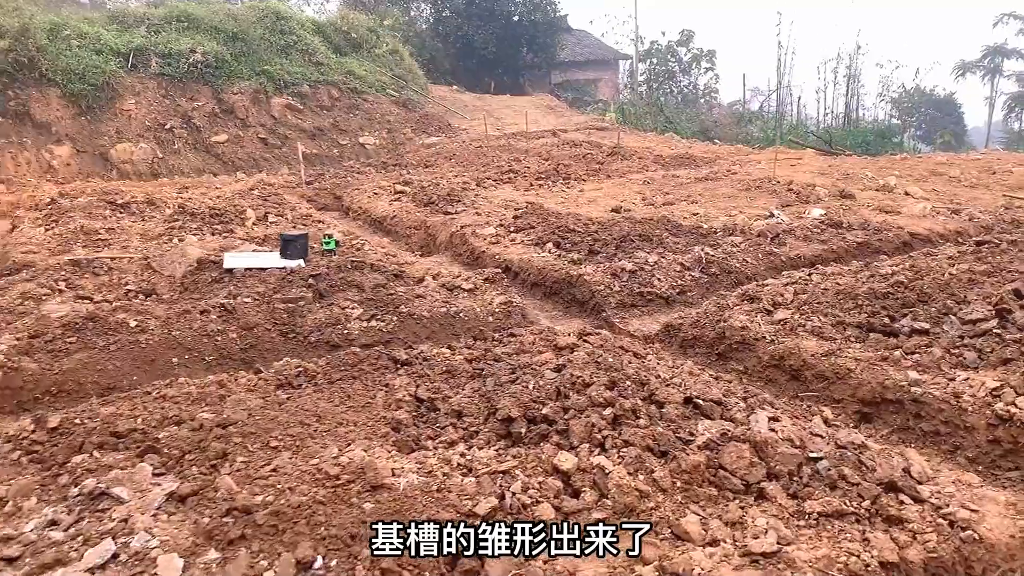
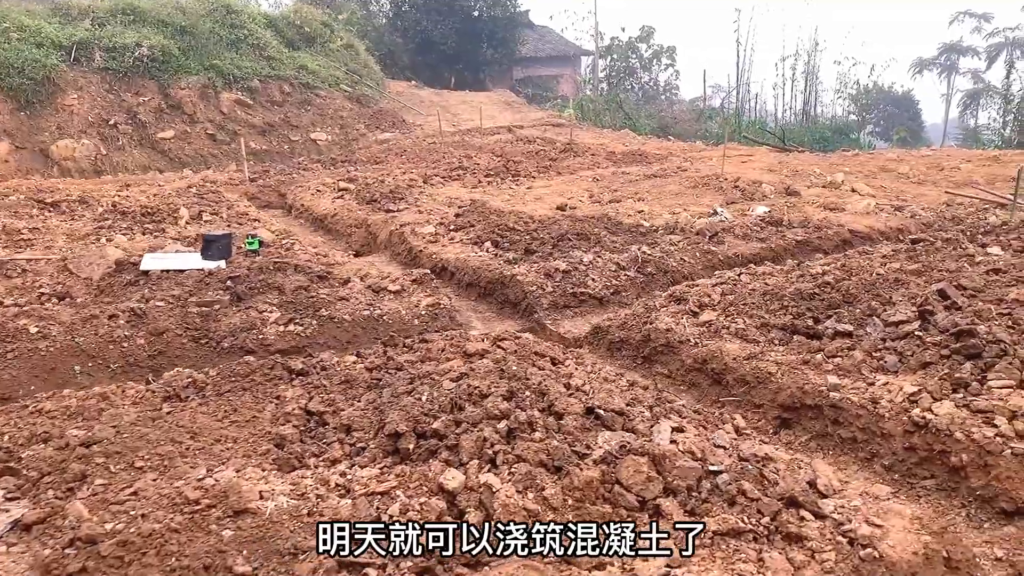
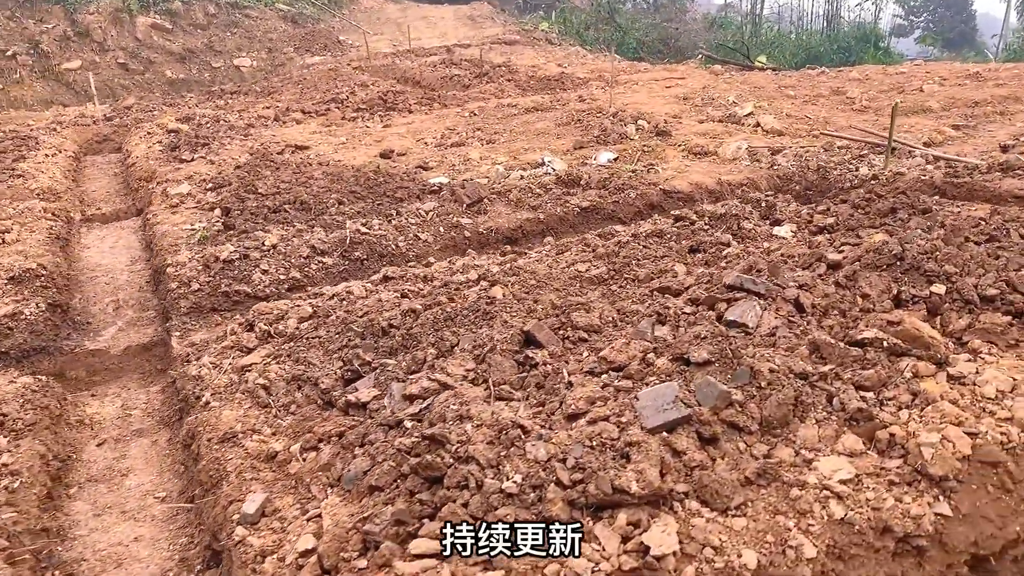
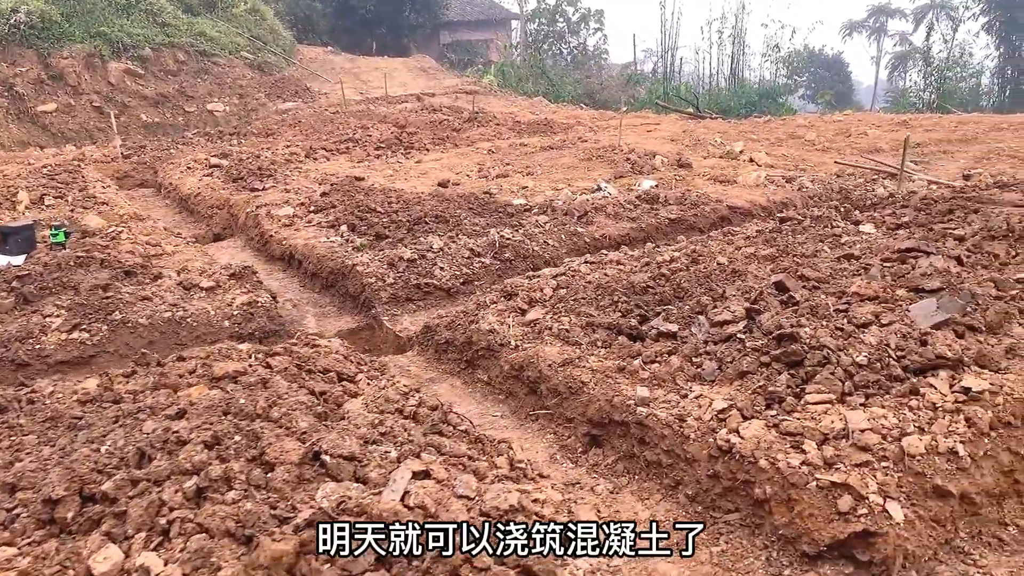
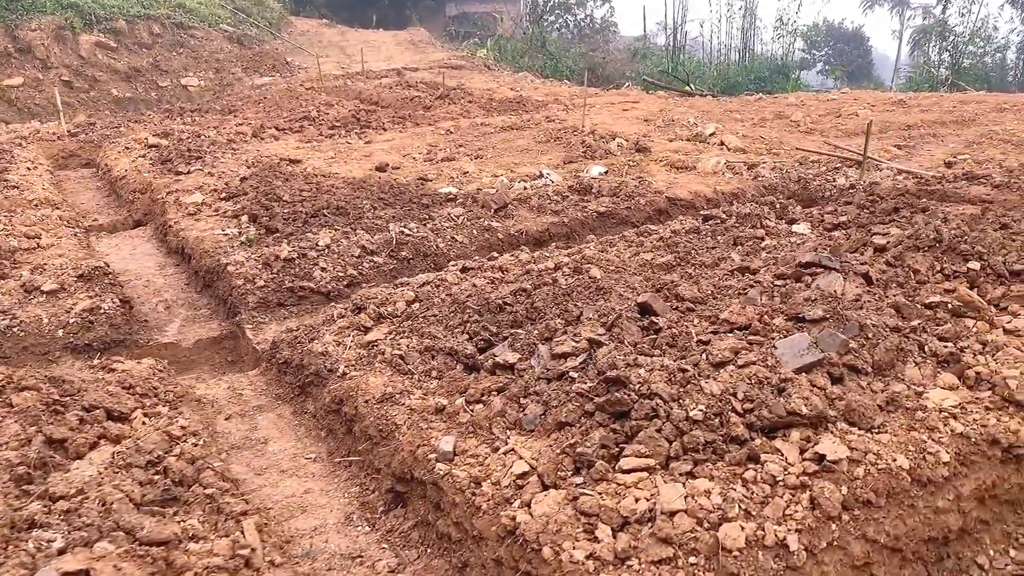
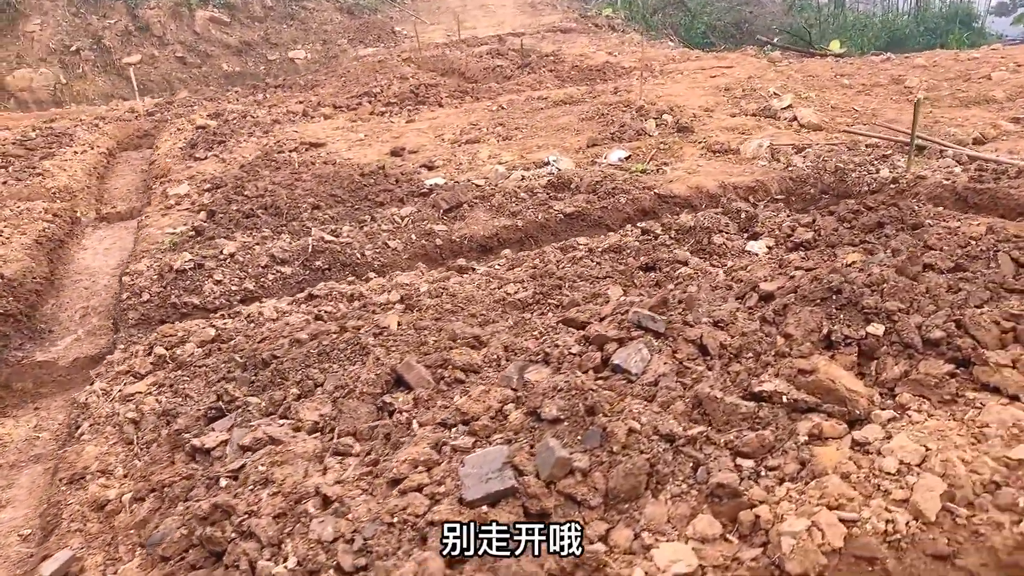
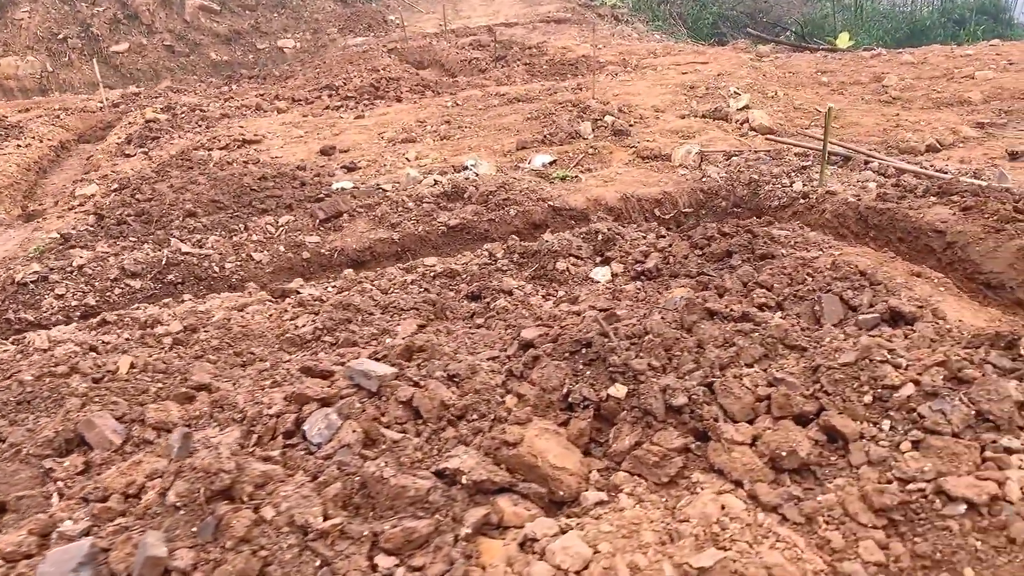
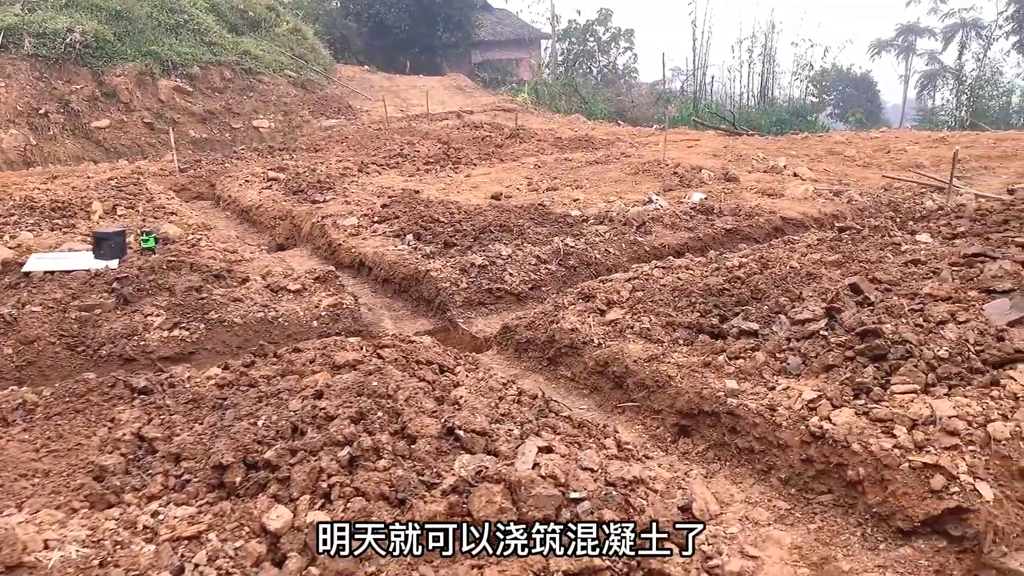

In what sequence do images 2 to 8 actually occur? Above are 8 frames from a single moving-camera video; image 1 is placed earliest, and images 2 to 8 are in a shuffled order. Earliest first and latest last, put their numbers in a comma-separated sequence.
2, 8, 4, 5, 3, 6, 7
